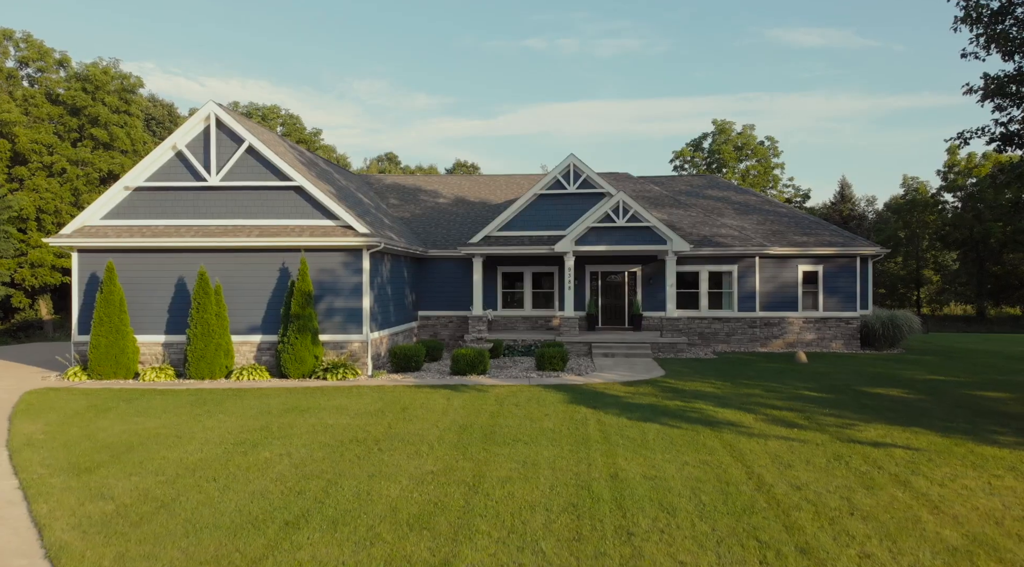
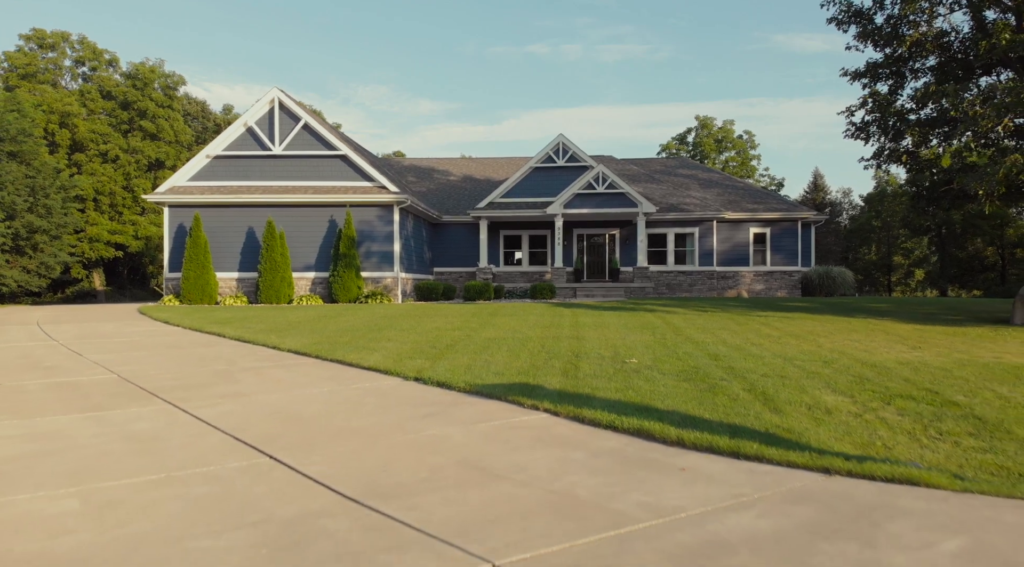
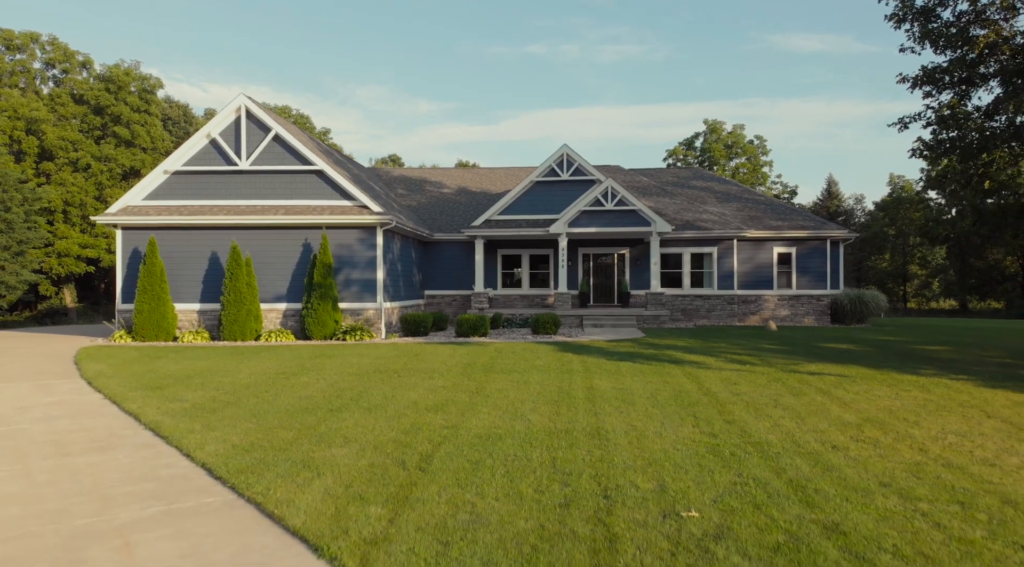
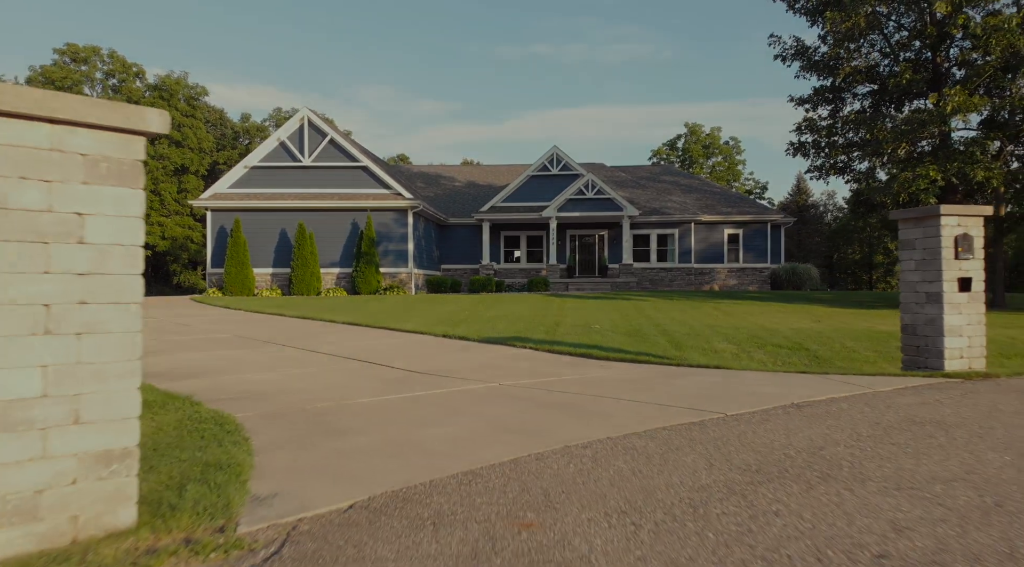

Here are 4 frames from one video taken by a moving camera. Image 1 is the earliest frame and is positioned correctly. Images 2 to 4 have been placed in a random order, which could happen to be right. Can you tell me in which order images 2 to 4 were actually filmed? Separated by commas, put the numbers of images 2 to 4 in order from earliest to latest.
3, 2, 4
